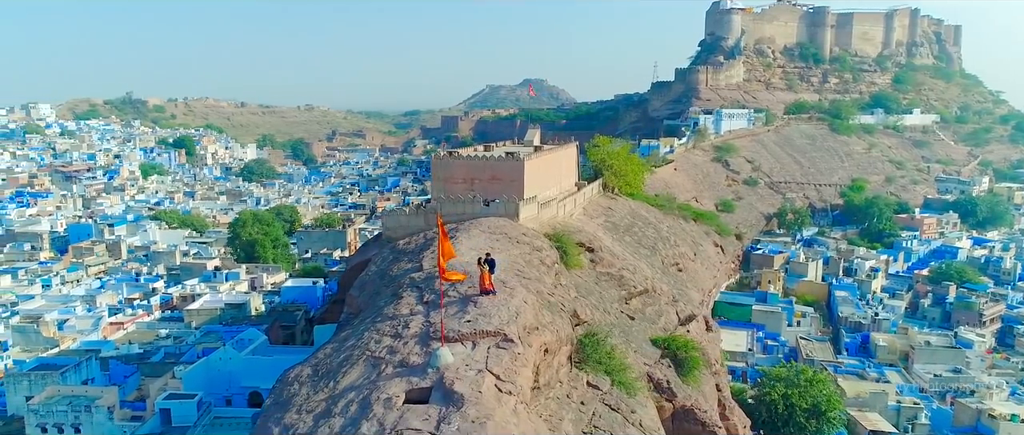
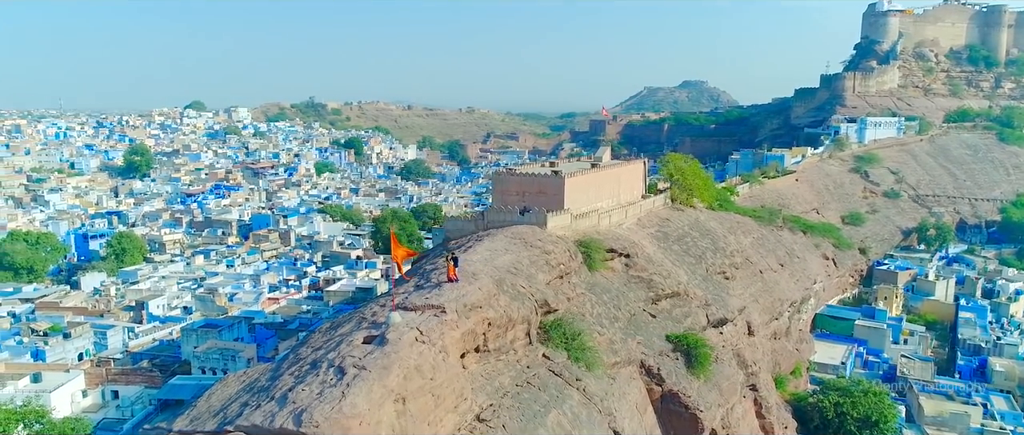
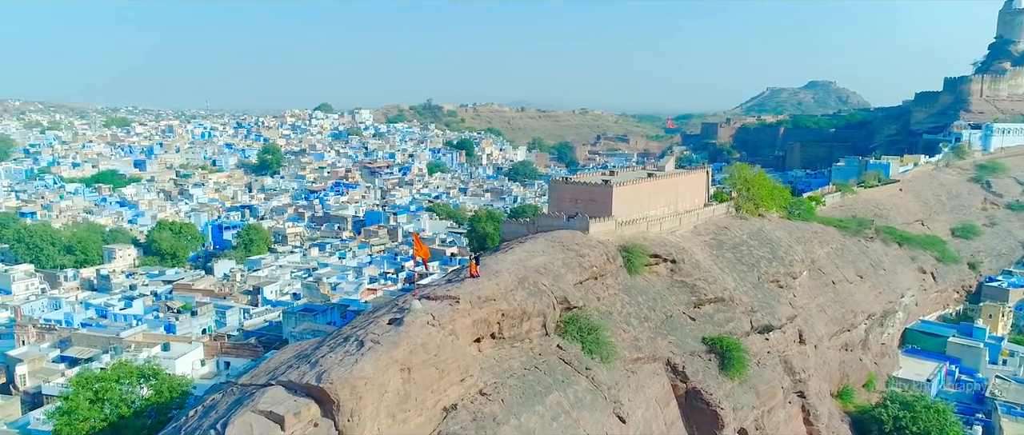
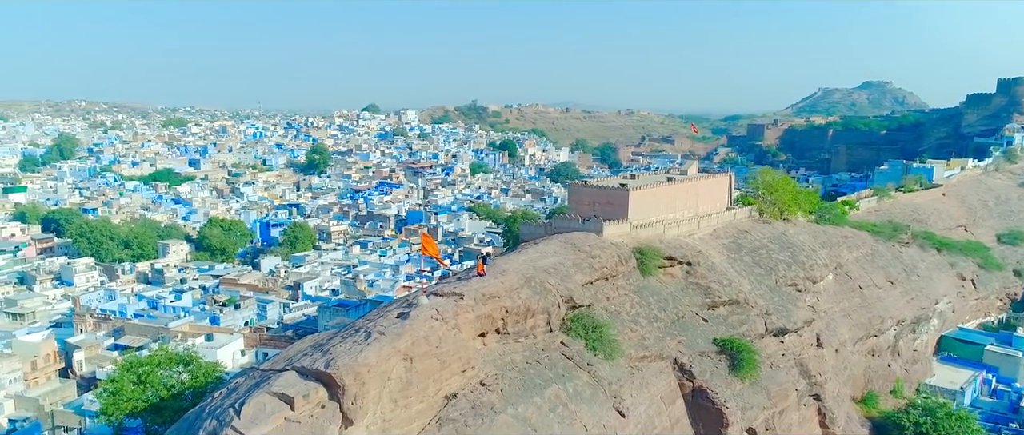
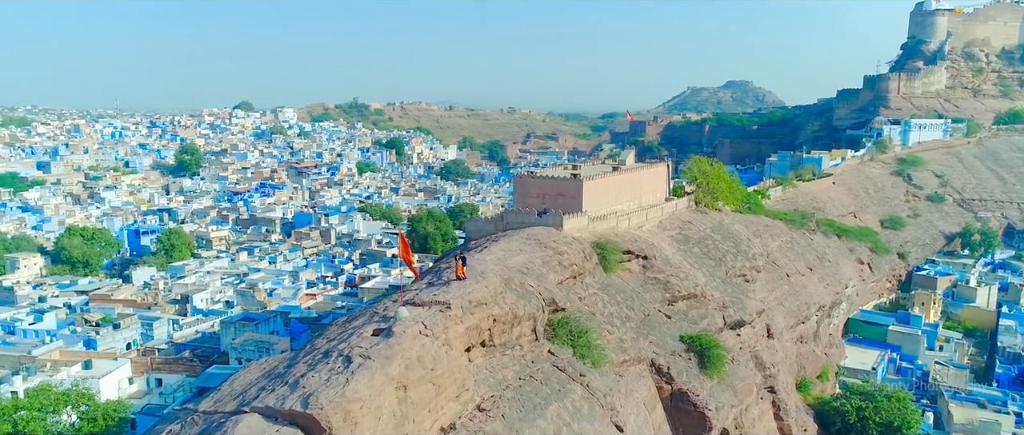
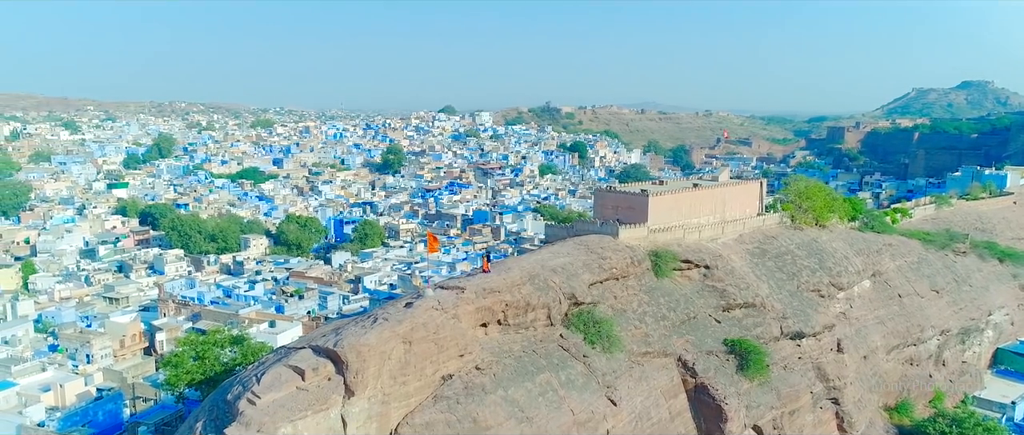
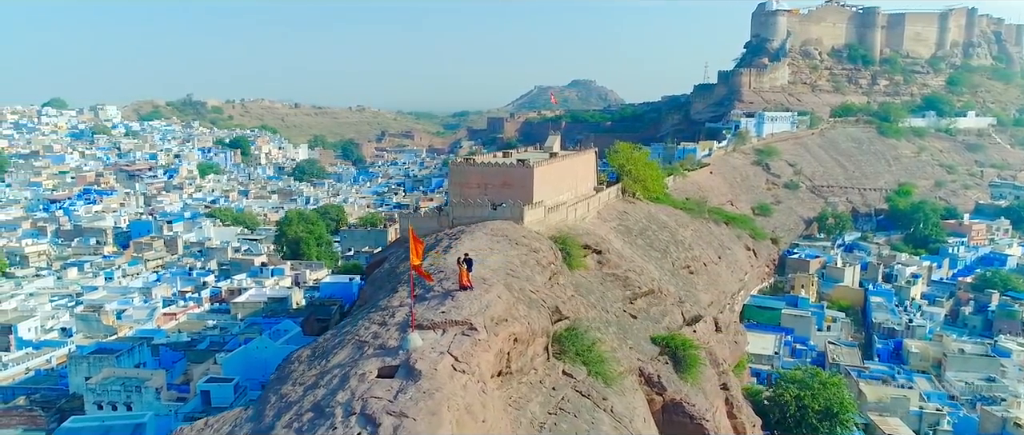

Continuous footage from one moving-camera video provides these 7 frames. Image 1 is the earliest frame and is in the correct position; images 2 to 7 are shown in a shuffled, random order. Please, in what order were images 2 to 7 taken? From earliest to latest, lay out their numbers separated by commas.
7, 2, 5, 3, 4, 6
